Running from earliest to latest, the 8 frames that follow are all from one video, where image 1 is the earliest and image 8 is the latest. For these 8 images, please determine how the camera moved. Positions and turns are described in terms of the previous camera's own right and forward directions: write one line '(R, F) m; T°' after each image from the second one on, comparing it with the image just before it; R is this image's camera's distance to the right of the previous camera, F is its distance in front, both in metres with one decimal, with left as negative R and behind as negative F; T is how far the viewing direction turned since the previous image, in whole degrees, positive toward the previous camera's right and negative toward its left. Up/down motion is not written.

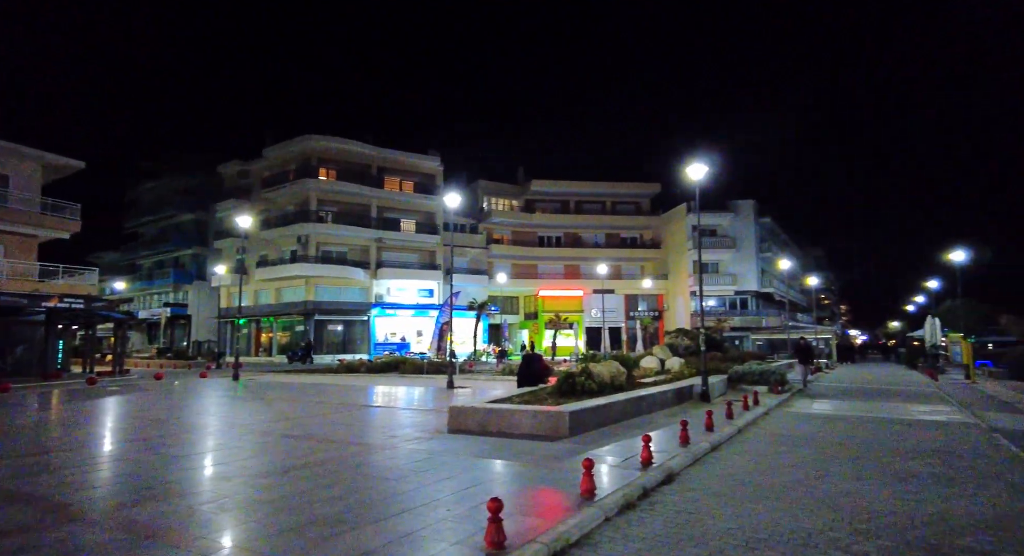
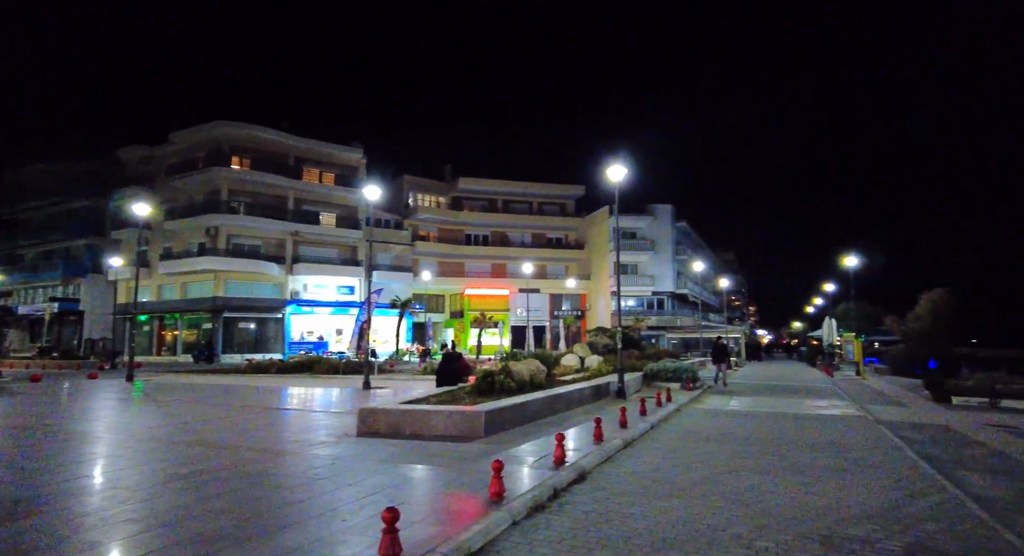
(+0.3, +0.4) m; +7°
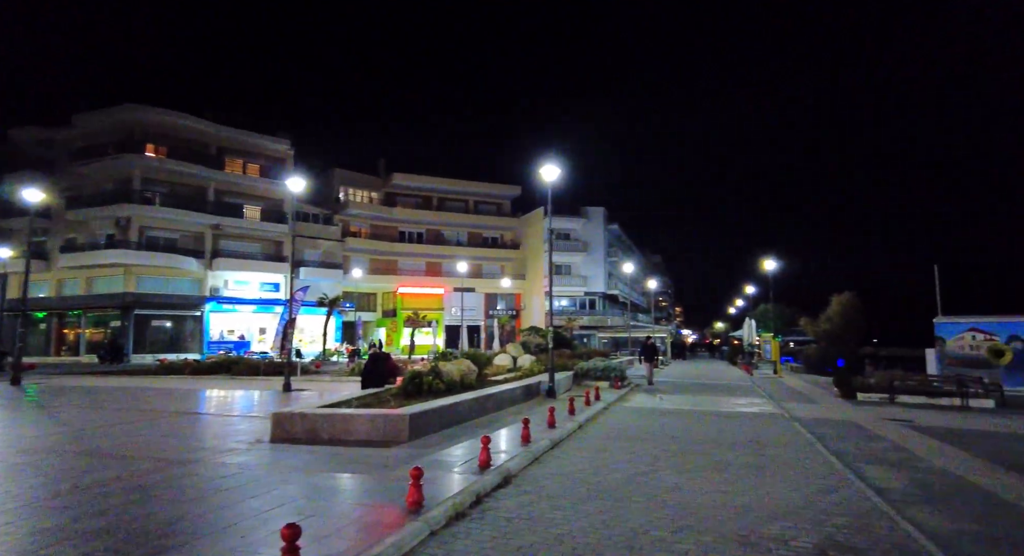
(+0.2, +0.3) m; +7°
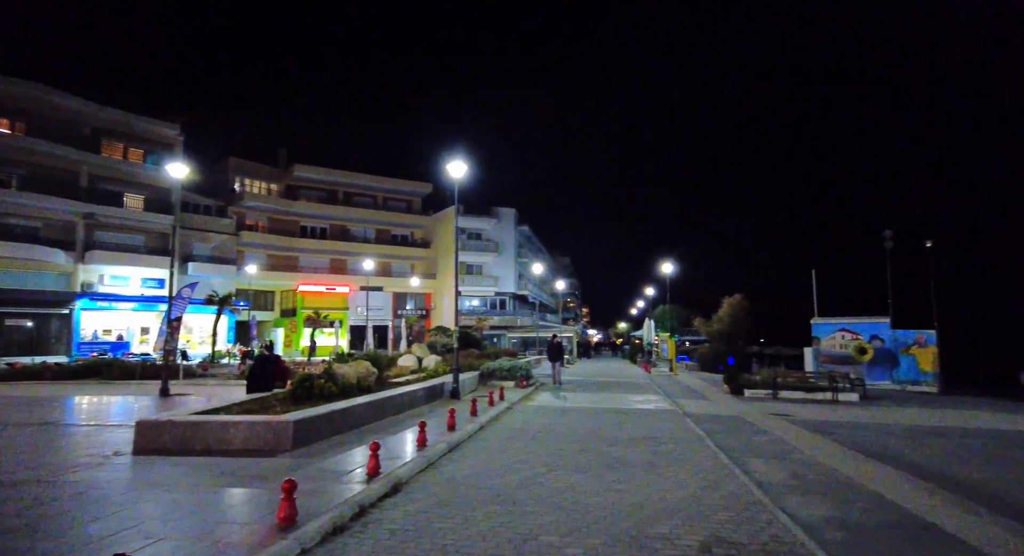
(+0.3, +0.4) m; +9°
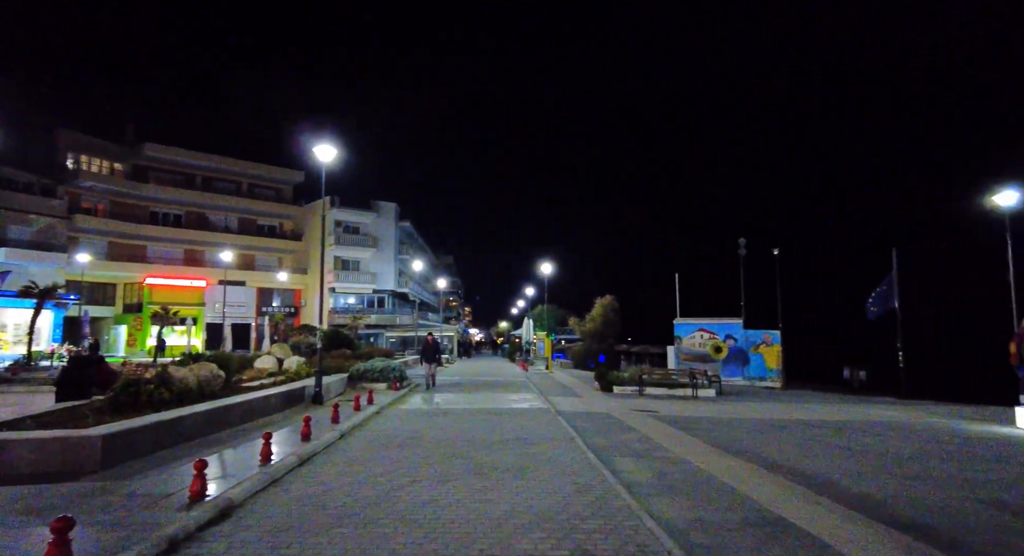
(+0.3, +0.8) m; +12°
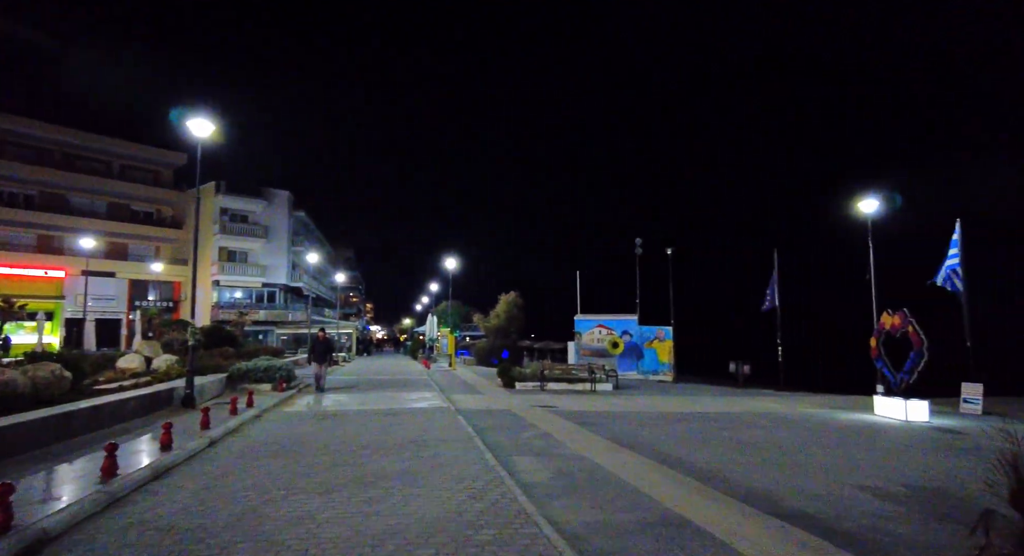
(+0.2, +0.6) m; +10°
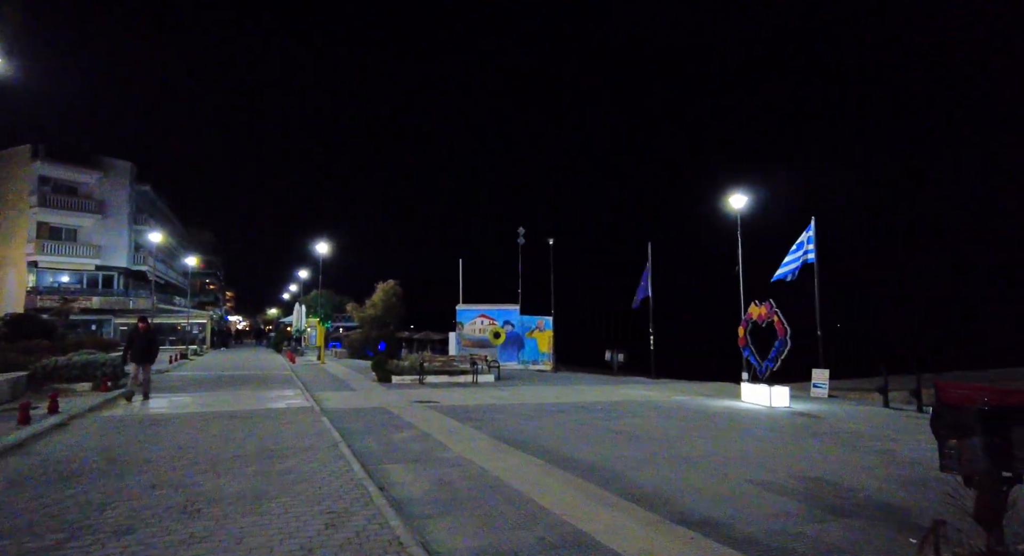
(+0.1, +1.3) m; +12°
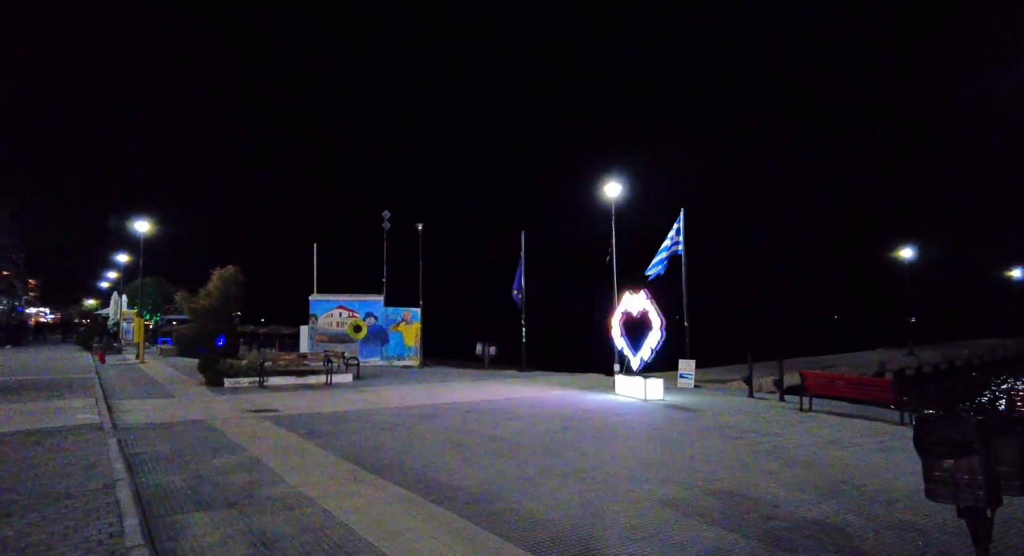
(+1.2, +2.3) m; +4°
